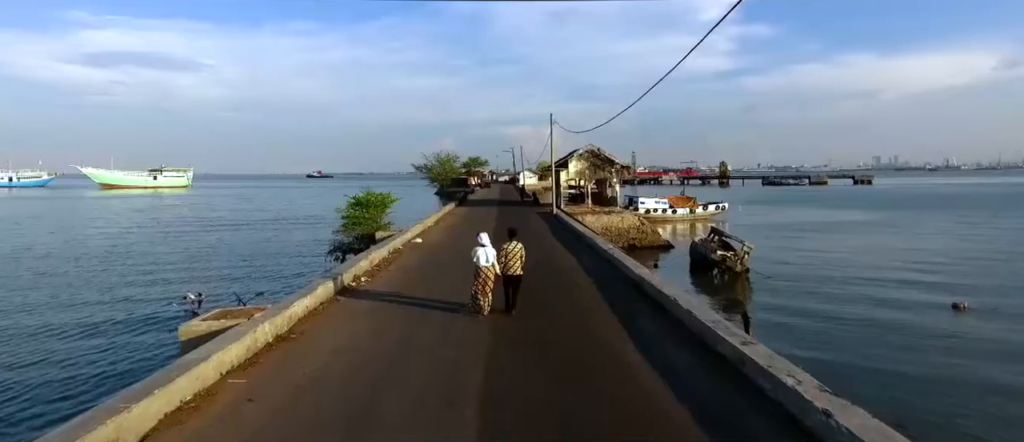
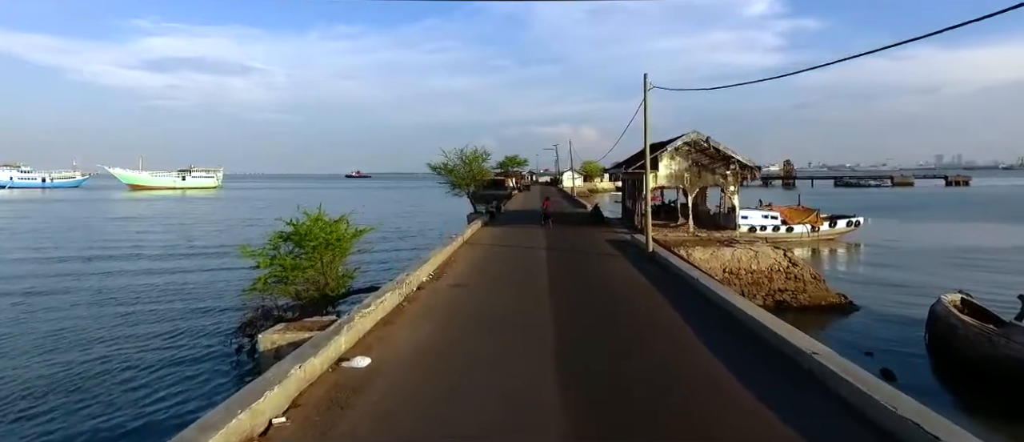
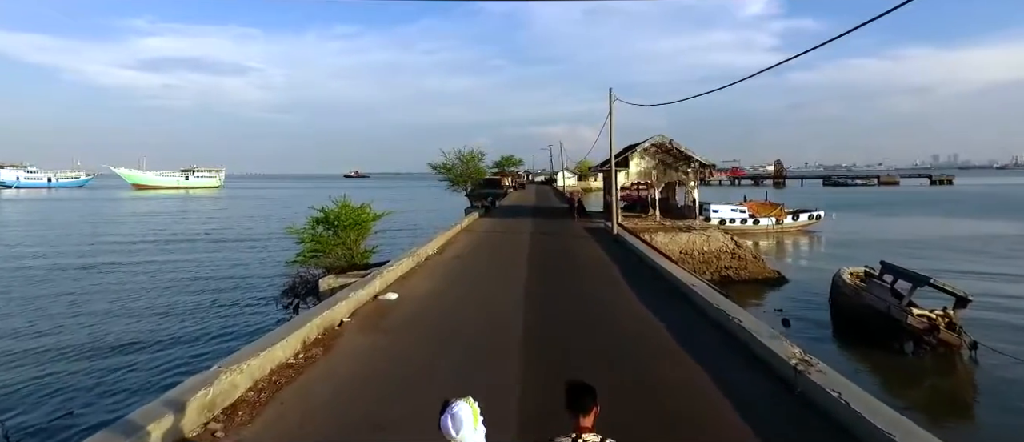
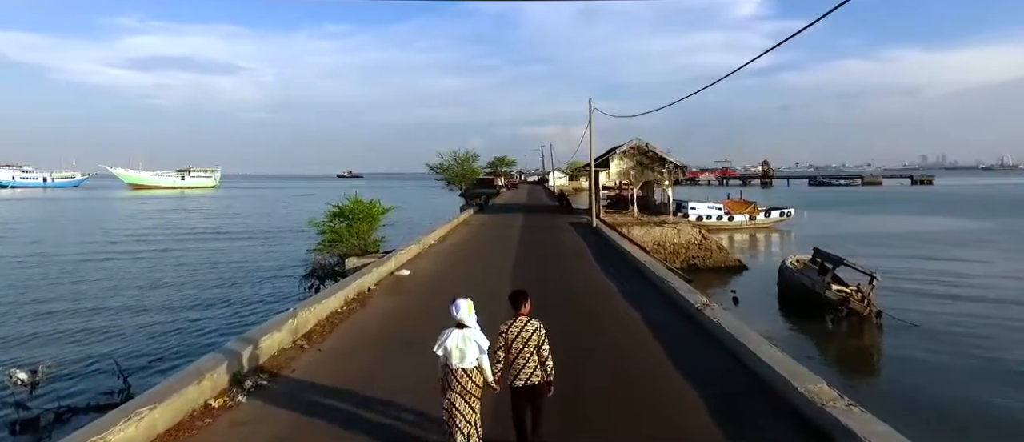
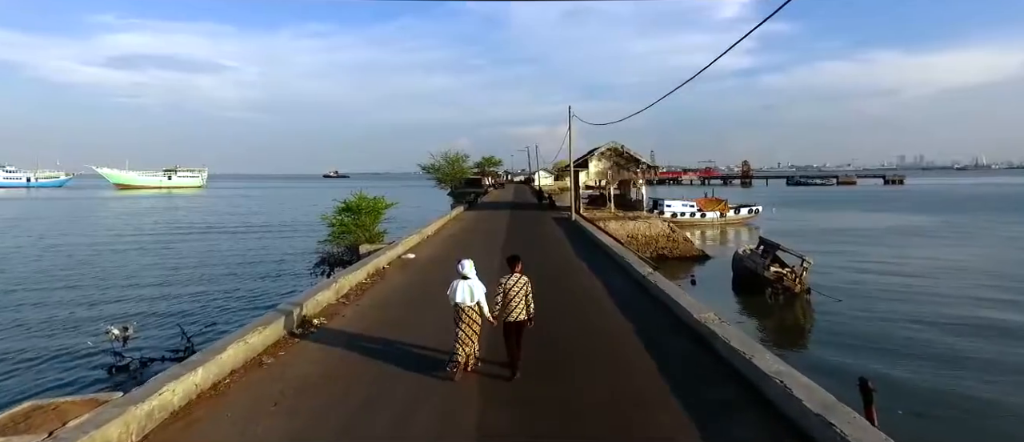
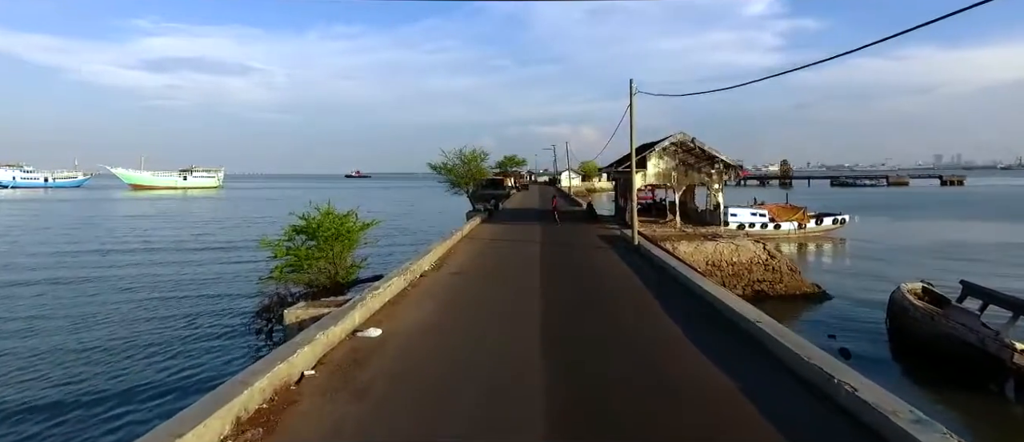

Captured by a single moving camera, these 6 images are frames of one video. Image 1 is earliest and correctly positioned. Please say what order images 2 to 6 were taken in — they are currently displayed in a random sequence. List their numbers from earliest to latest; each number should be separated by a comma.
5, 4, 3, 6, 2
